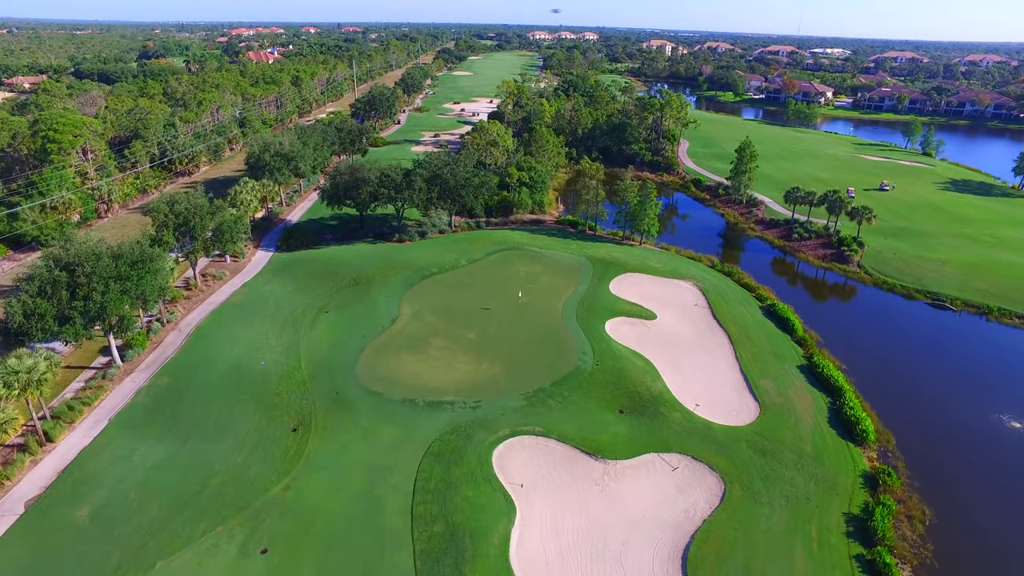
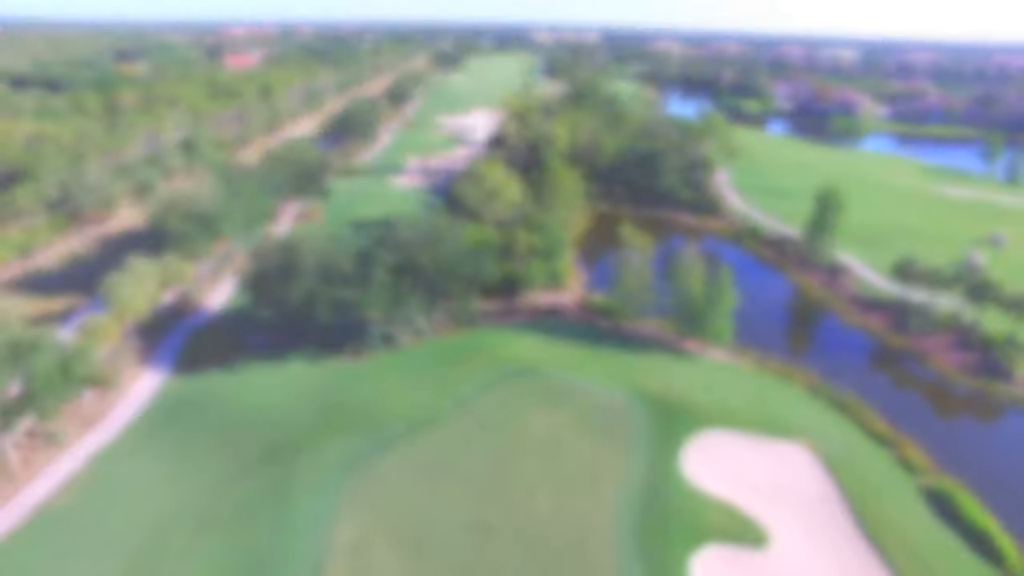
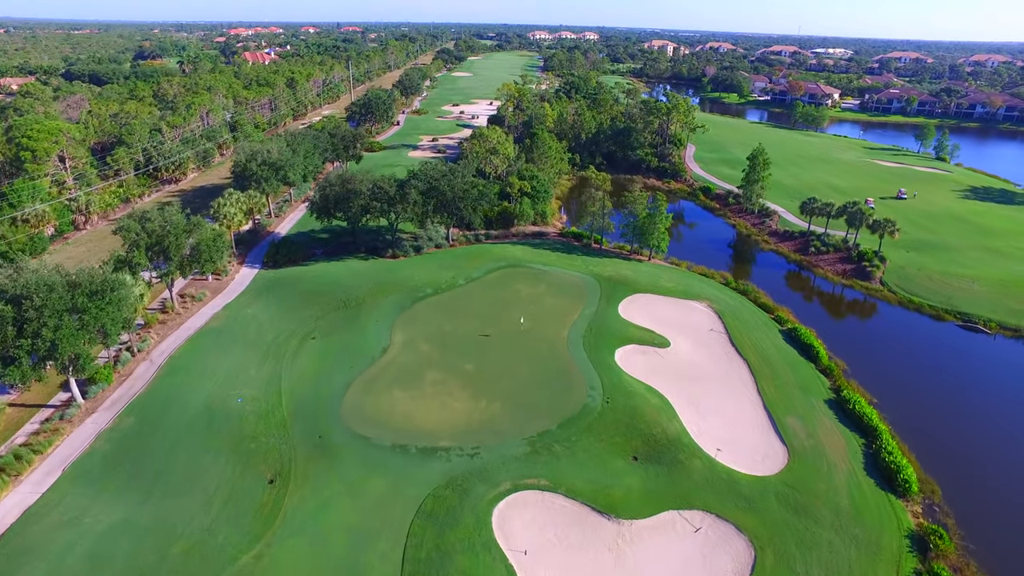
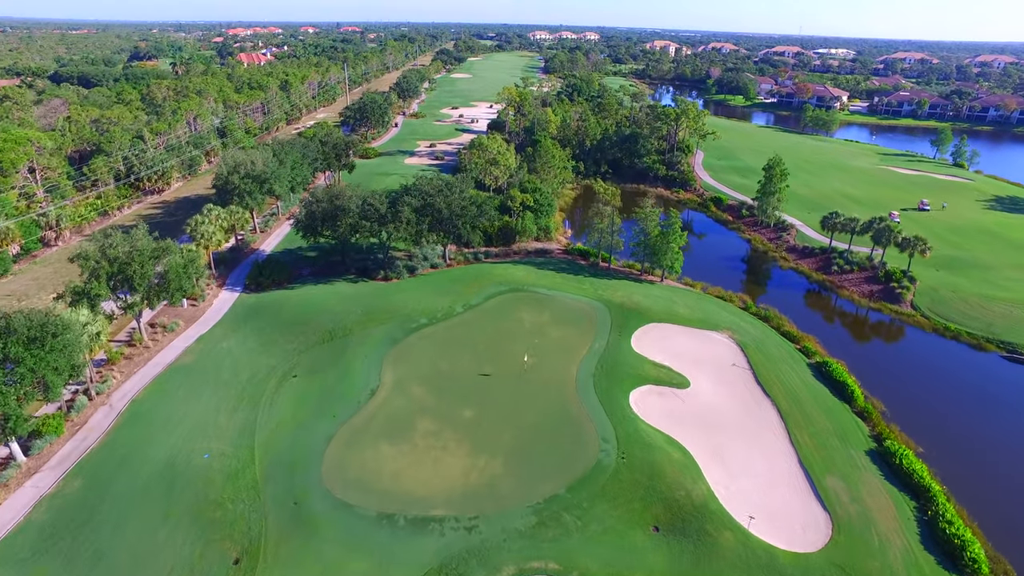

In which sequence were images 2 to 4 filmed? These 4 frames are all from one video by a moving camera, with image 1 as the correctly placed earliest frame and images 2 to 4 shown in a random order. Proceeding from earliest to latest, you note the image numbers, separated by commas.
3, 4, 2
